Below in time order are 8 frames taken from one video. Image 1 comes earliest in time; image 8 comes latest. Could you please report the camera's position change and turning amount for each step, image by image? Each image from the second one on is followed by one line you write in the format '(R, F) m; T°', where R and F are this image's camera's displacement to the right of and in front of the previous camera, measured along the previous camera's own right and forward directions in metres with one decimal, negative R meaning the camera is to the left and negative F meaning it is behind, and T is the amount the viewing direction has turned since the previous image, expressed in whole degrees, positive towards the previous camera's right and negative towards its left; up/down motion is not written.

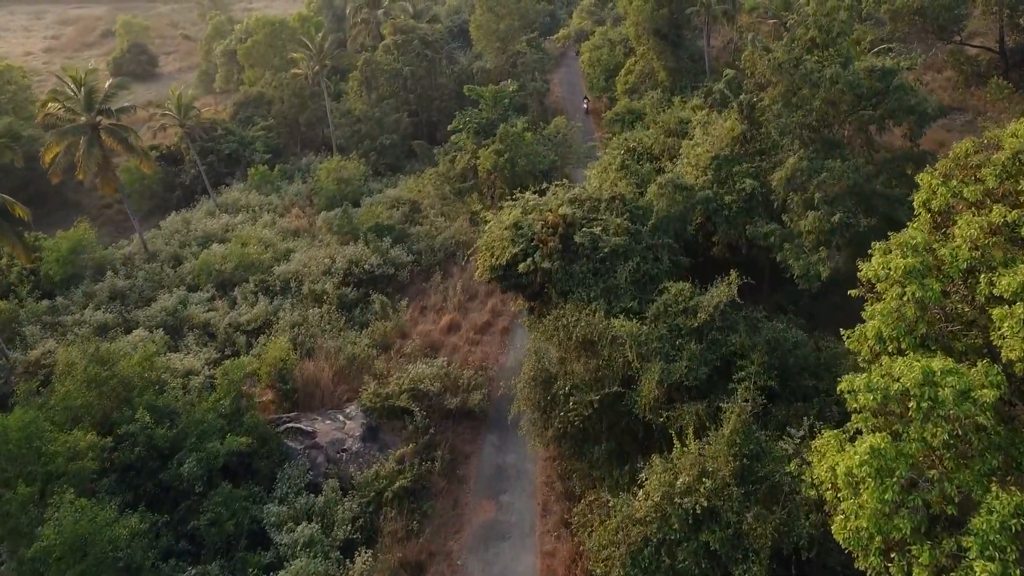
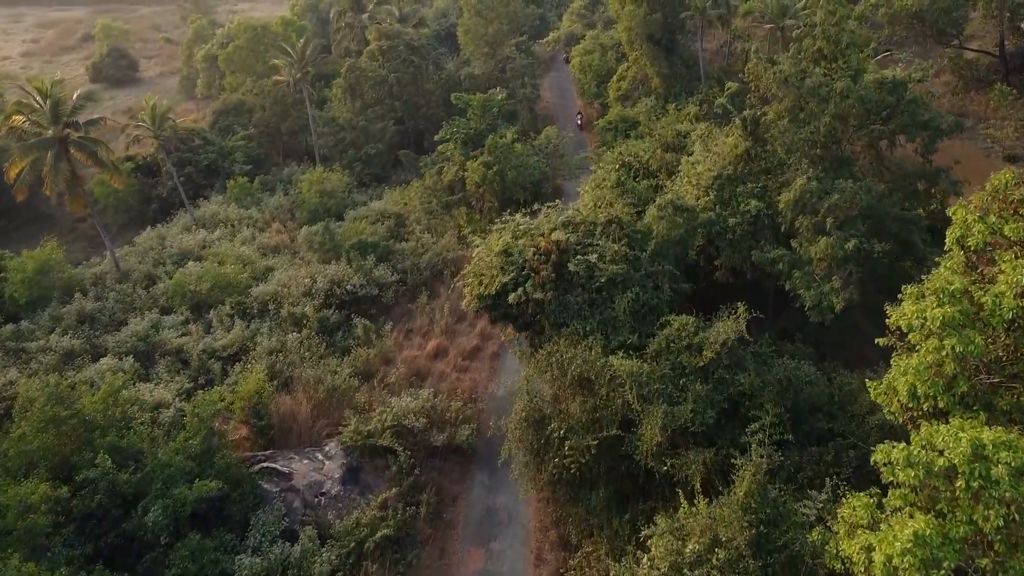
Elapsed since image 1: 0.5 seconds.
(0.0, +1.3) m; +1°
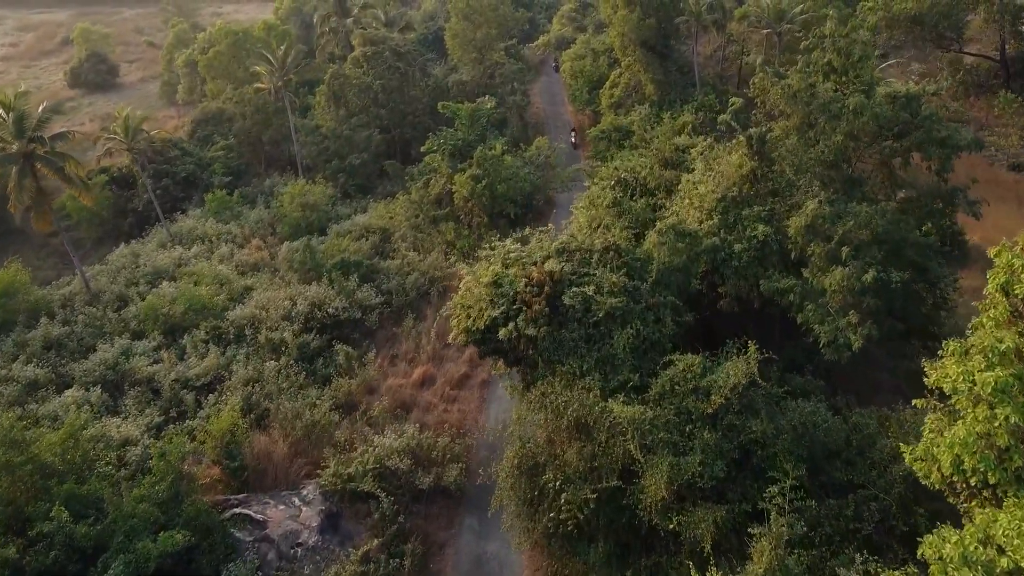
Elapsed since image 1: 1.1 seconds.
(0.0, +1.3) m; +1°
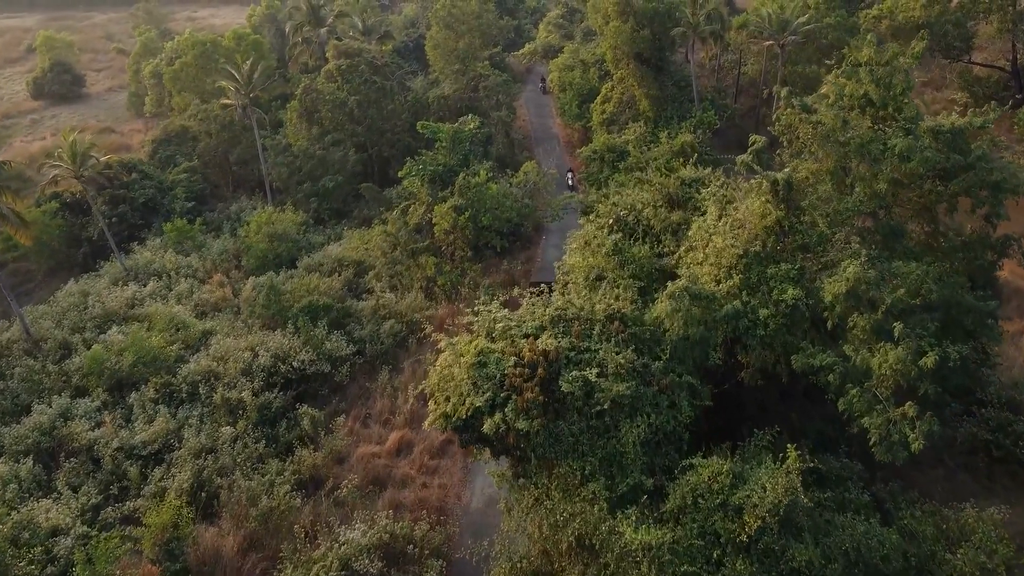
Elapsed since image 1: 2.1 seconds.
(0.0, +2.6) m; +1°
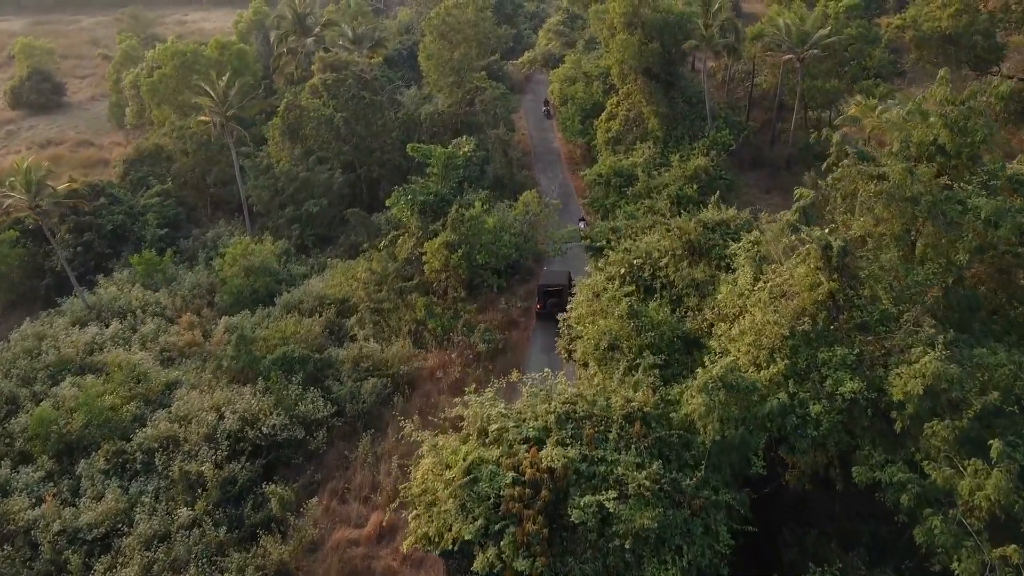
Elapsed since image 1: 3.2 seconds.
(0.0, +2.6) m; 0°
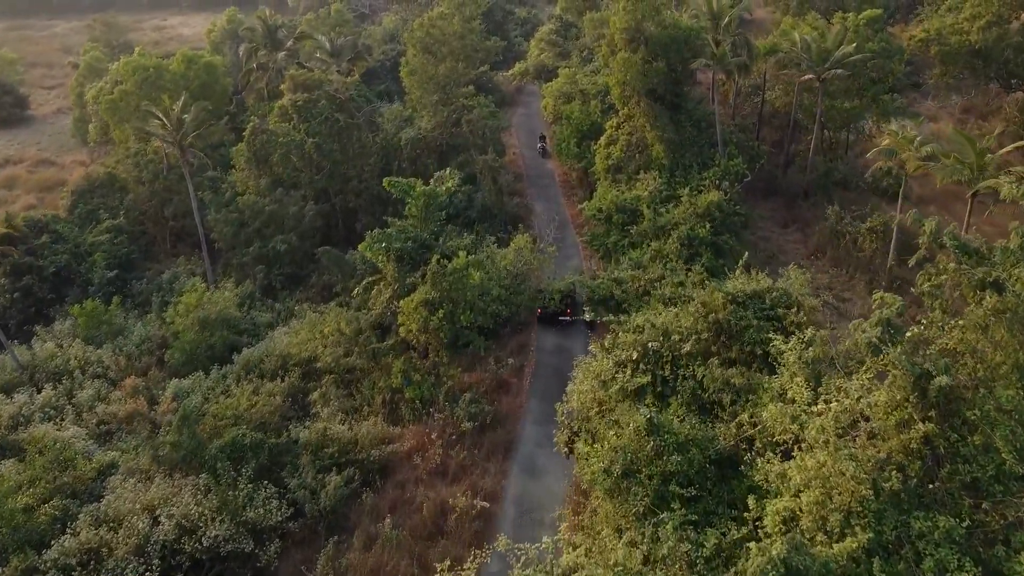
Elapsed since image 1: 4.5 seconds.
(+0.1, +3.3) m; +1°
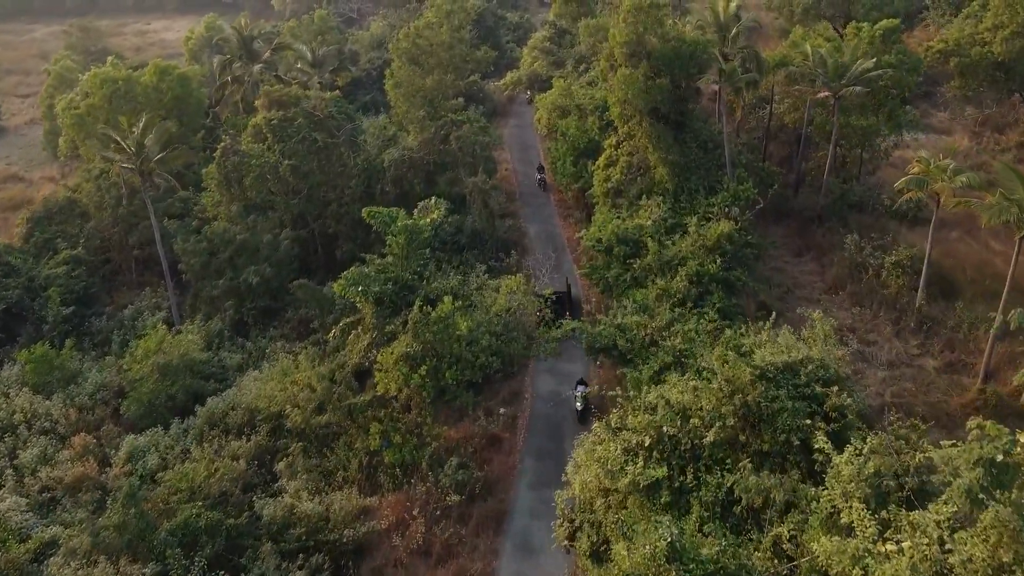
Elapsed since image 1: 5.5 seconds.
(+0.1, +2.3) m; 0°
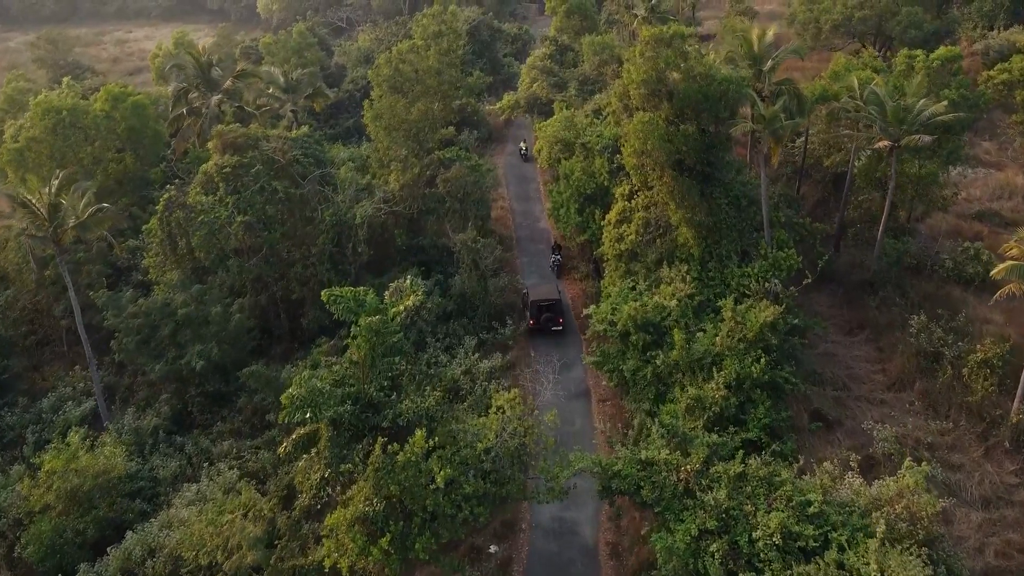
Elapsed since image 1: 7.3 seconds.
(+0.1, +4.5) m; 0°
